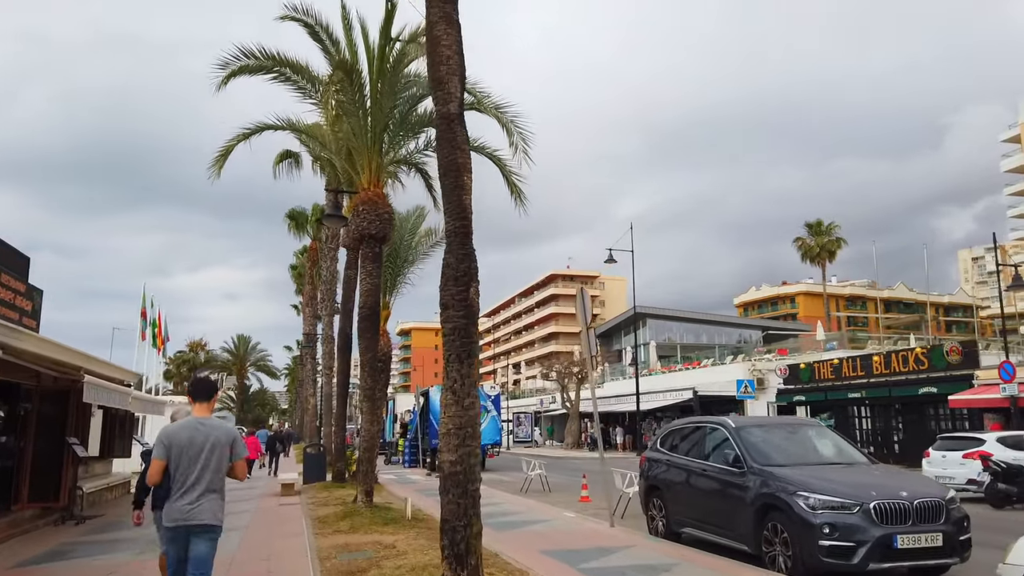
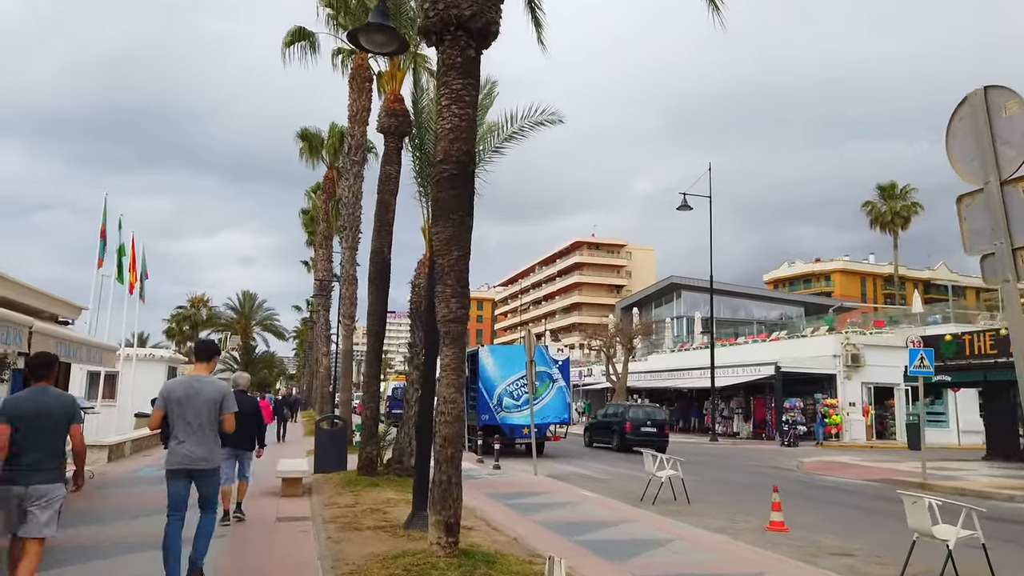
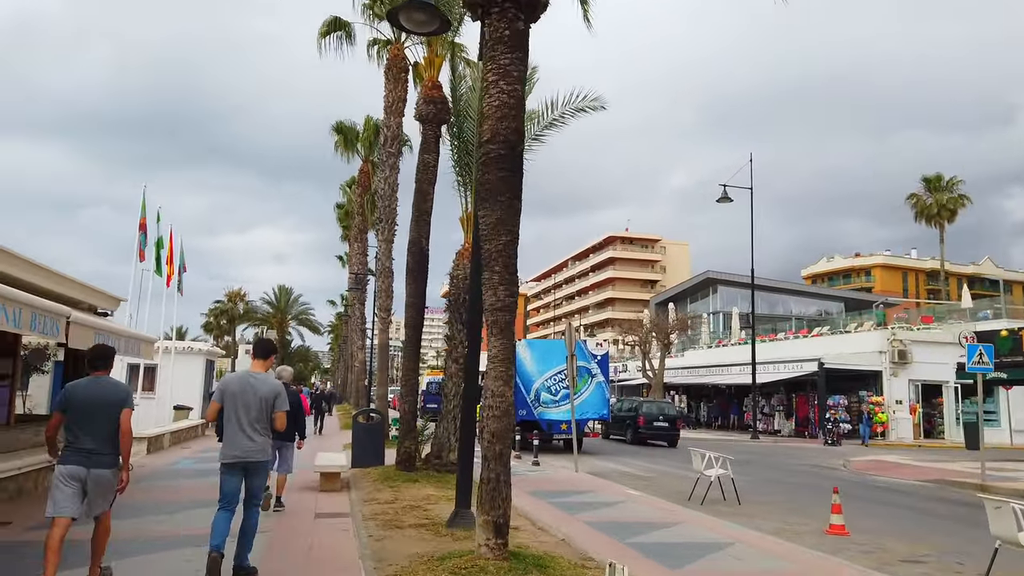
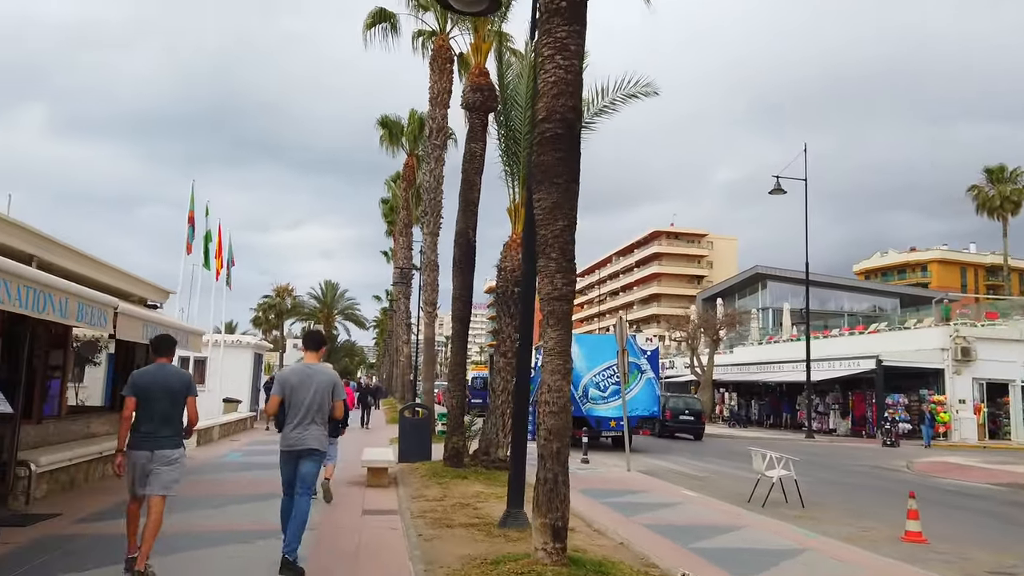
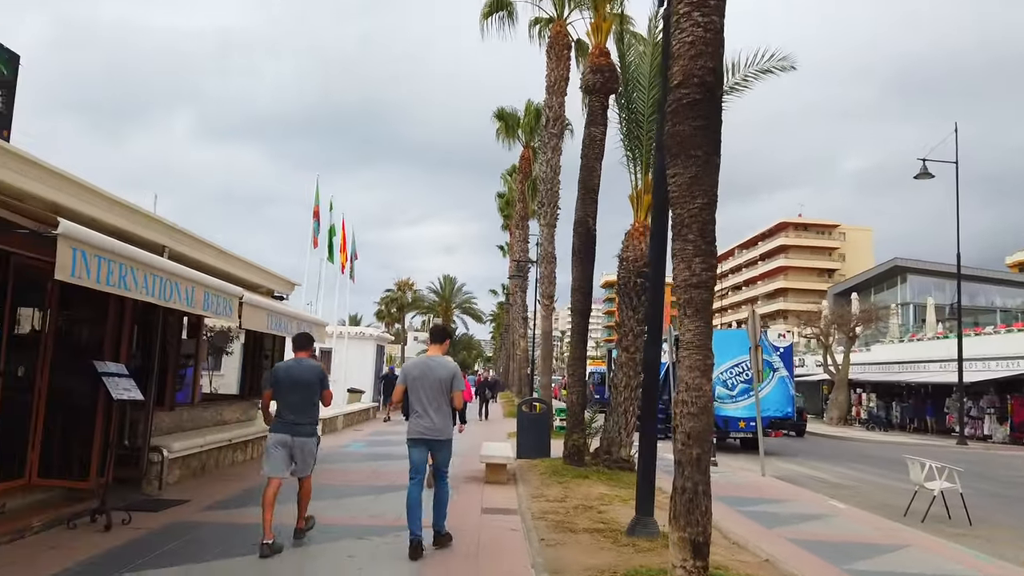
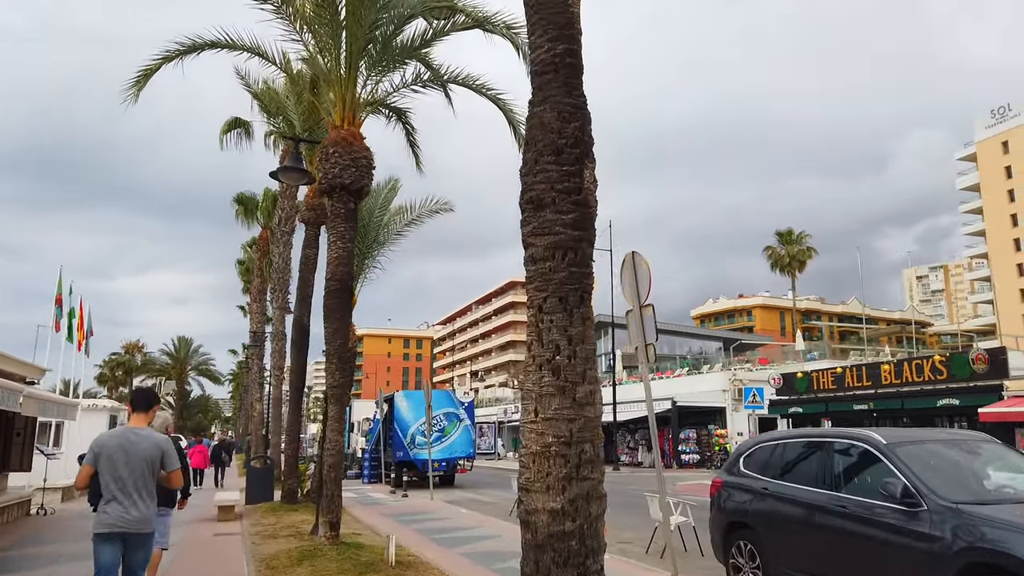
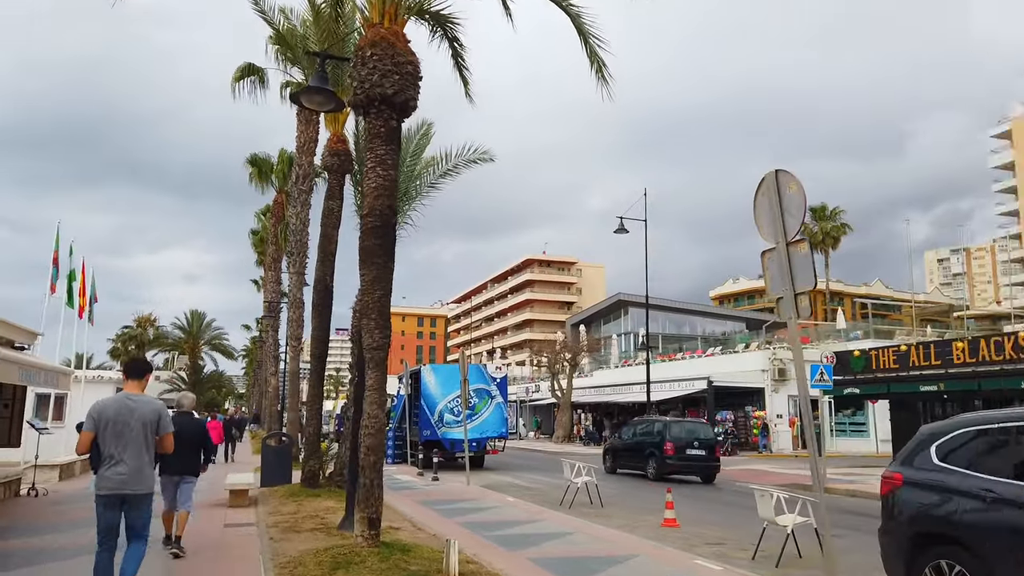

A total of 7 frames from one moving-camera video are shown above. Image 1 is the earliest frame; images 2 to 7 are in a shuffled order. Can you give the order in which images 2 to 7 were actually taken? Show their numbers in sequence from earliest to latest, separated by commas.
6, 7, 2, 3, 4, 5
